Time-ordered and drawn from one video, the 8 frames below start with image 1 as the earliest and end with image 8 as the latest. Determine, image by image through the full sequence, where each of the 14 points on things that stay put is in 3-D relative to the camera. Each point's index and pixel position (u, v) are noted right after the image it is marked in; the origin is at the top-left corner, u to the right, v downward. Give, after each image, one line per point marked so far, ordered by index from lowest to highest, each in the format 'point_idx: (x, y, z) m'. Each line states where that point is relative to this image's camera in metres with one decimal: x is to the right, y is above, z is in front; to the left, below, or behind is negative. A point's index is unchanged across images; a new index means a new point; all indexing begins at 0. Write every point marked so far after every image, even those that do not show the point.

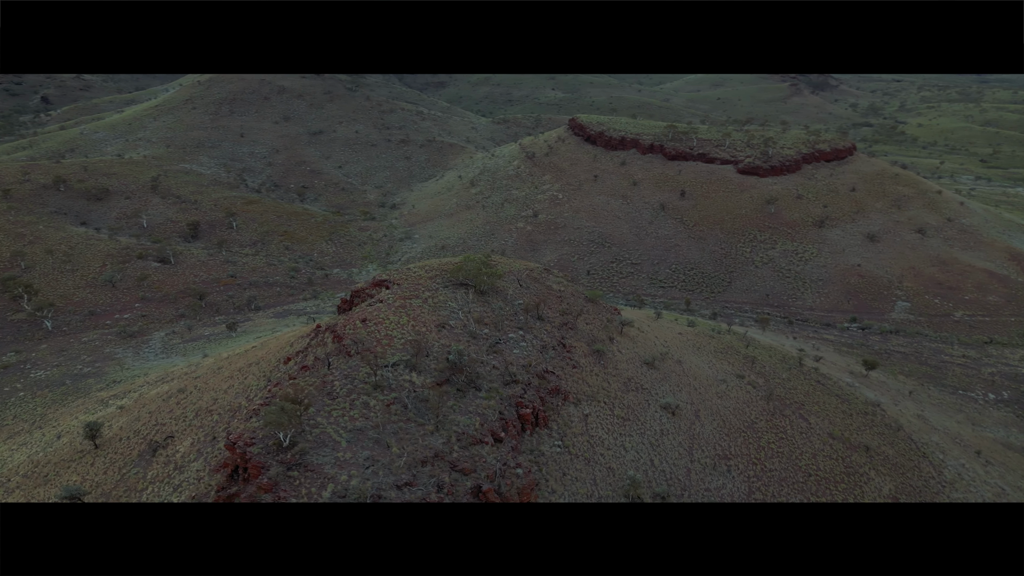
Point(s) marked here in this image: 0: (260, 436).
0: (-2.8, -1.7, +8.3) m
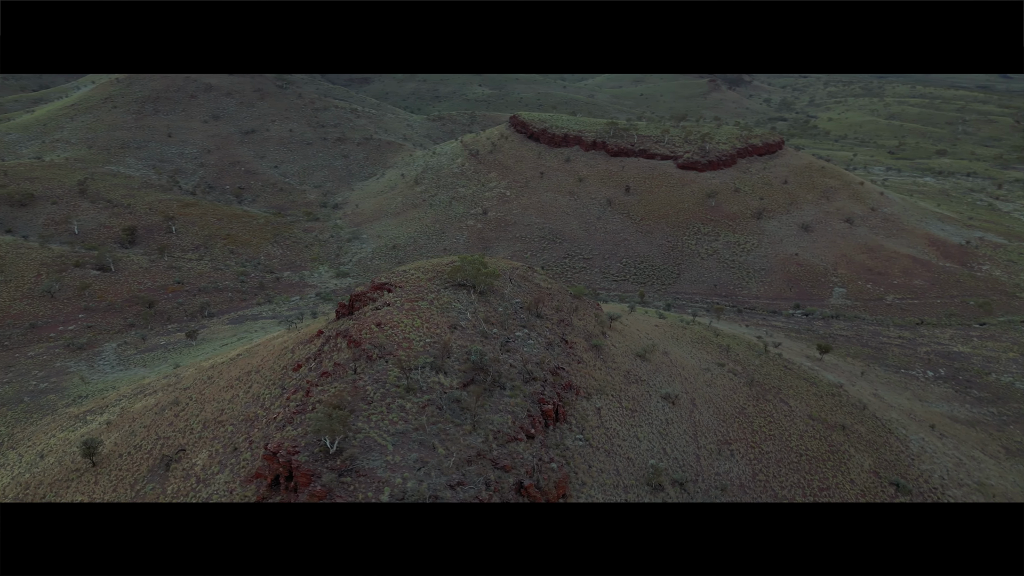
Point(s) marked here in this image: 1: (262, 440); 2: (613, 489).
0: (-2.3, -1.8, +8.3) m
1: (-3.2, -2.0, +9.6) m
2: (+1.3, -2.6, +9.6) m
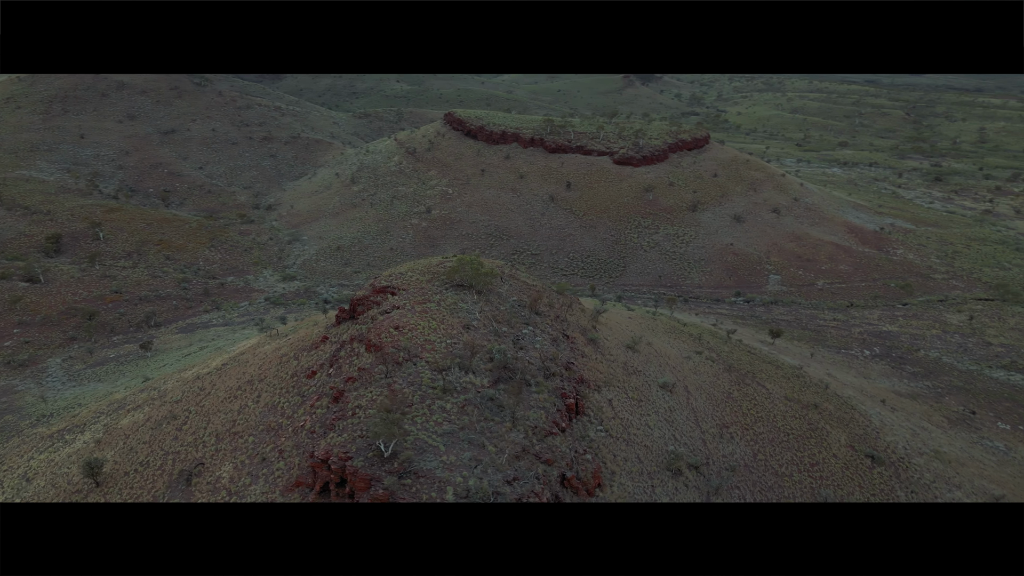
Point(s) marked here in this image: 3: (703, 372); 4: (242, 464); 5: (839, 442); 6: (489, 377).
0: (-1.8, -1.8, +8.4) m
1: (-2.8, -2.1, +9.5) m
2: (+1.8, -2.5, +10.1) m
3: (+3.9, -1.7, +14.8) m
4: (-3.6, -2.4, +9.9) m
5: (+6.2, -2.9, +13.9) m
6: (-0.3, -1.2, +10.0) m
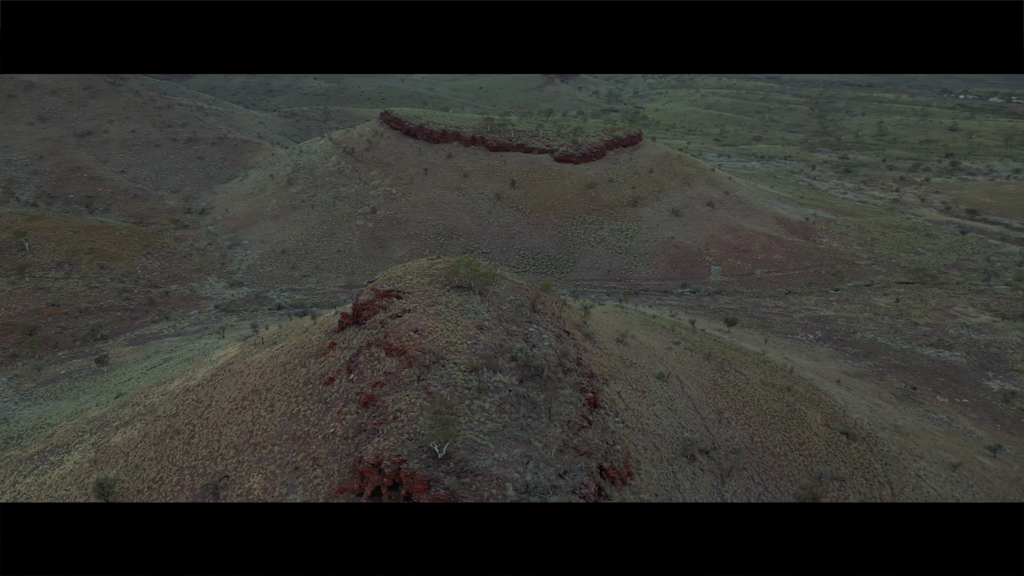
0: (-1.2, -1.9, +8.5) m
1: (-2.3, -2.2, +9.5) m
2: (+2.1, -2.5, +10.6) m
3: (+3.7, -1.5, +15.5) m
4: (-3.2, -2.5, +9.8) m
5: (+6.1, -2.7, +14.8) m
6: (+0.1, -1.2, +10.3) m
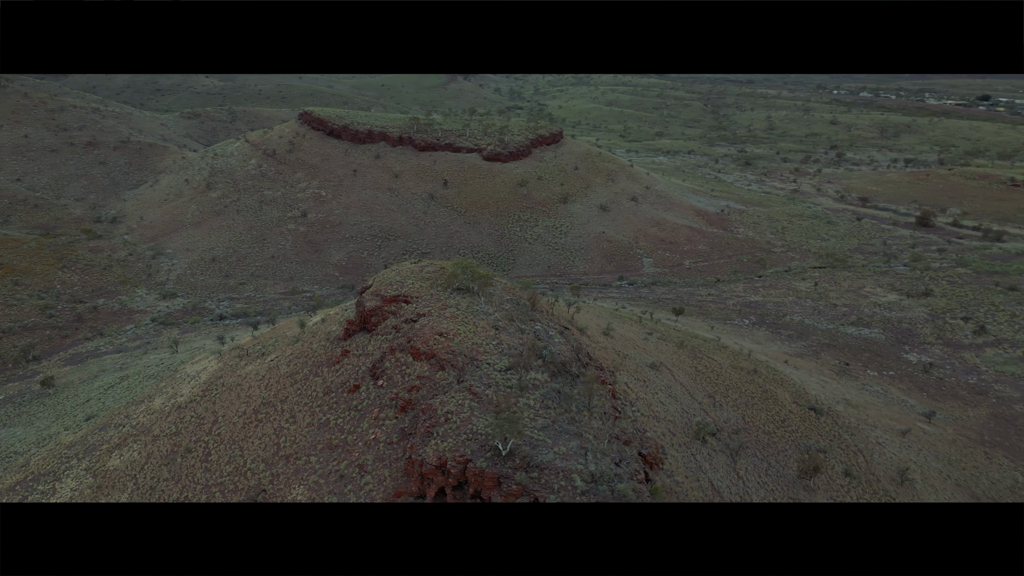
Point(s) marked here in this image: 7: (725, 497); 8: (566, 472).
0: (-0.5, -1.9, +8.7) m
1: (-1.7, -2.3, +9.6) m
2: (+2.6, -2.4, +11.2) m
3: (+3.4, -1.4, +16.3) m
4: (-2.6, -2.6, +9.8) m
5: (+5.9, -2.4, +16.0) m
6: (+0.5, -1.2, +10.7) m
7: (+3.0, -2.9, +10.4) m
8: (+0.6, -2.1, +8.6) m
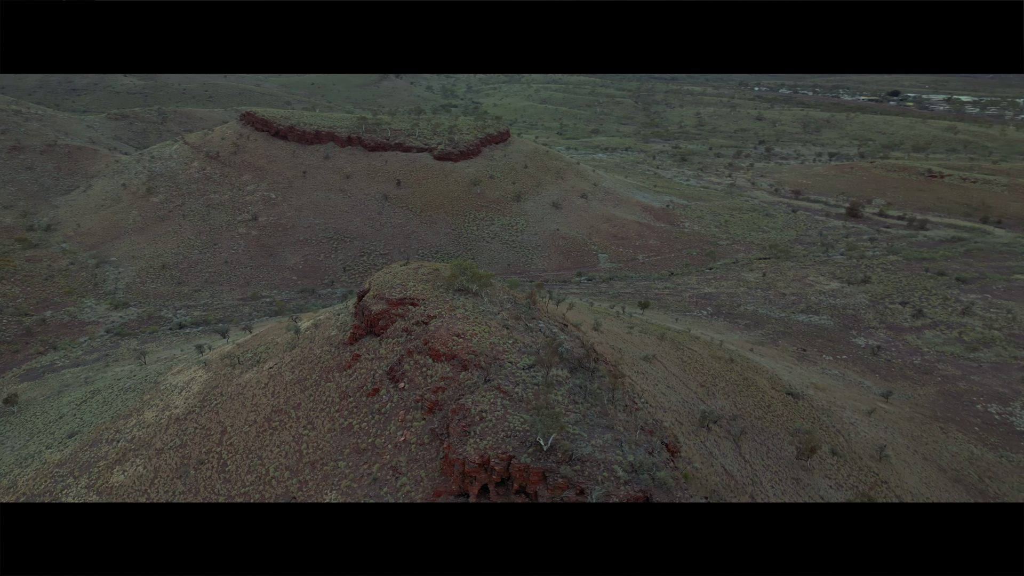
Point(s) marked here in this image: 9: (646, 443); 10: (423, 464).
0: (0.0, -2.0, +9.0) m
1: (-1.3, -2.3, +9.7) m
2: (+2.9, -2.3, +11.7) m
3: (+3.2, -1.3, +16.9) m
4: (-2.2, -2.7, +9.8) m
5: (+5.8, -2.2, +16.8) m
6: (+0.8, -1.2, +11.0) m
7: (+3.4, -2.8, +11.0) m
8: (+1.1, -2.1, +8.9) m
9: (+1.8, -2.0, +9.7) m
10: (-1.2, -2.3, +9.7) m
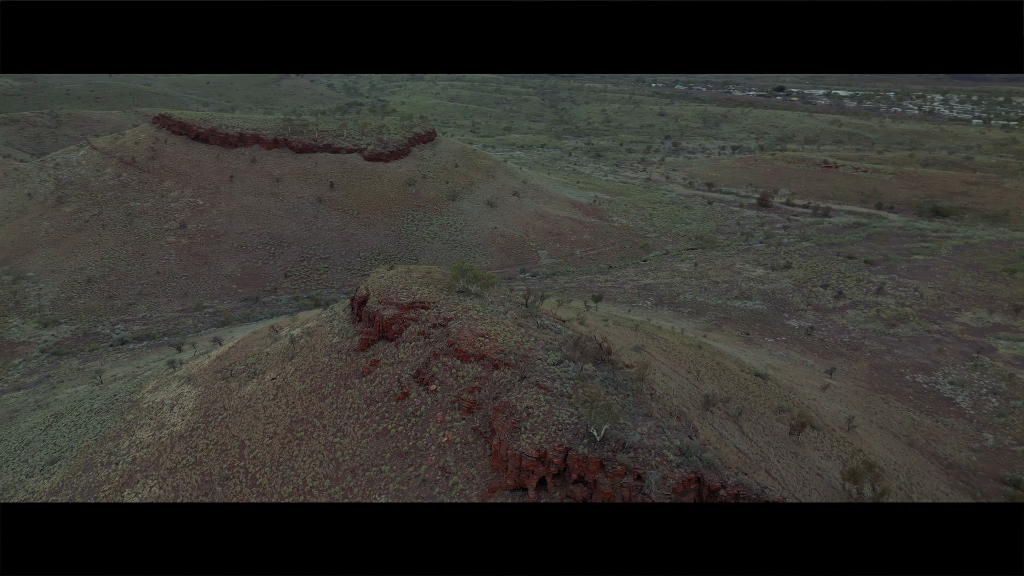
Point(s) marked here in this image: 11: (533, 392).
0: (+0.7, -1.9, +9.4) m
1: (-0.6, -2.4, +10.0) m
2: (+3.2, -2.2, +12.5) m
3: (+2.8, -1.1, +17.6) m
4: (-1.5, -2.7, +9.9) m
5: (+5.4, -2.0, +17.9) m
6: (+1.2, -1.1, +11.5) m
7: (+3.8, -2.7, +11.8) m
8: (+1.8, -2.1, +9.5) m
9: (+2.4, -2.0, +10.4) m
10: (-0.5, -2.3, +9.9) m
11: (+0.3, -1.4, +10.3) m
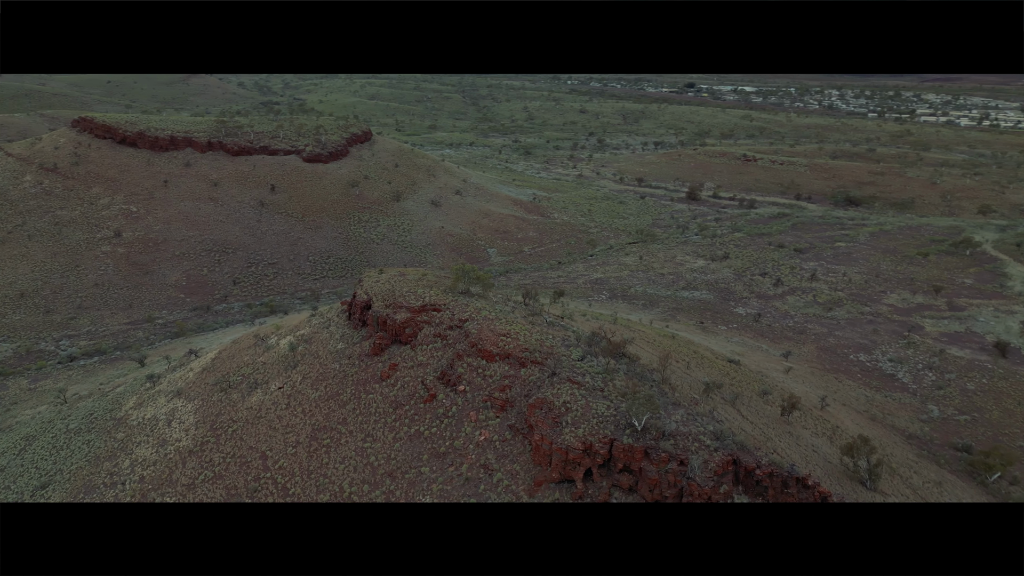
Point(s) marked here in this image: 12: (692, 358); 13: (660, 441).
0: (+1.3, -1.9, +9.8) m
1: (-0.1, -2.4, +10.2) m
2: (+3.4, -2.1, +13.2) m
3: (+2.4, -1.0, +18.2) m
4: (-0.9, -2.8, +10.1) m
5: (+5.0, -1.7, +18.8) m
6: (+1.5, -1.1, +11.9) m
7: (+4.2, -2.5, +12.6) m
8: (+2.4, -2.0, +10.0) m
9: (+2.9, -1.9, +10.9) m
10: (+0.1, -2.4, +10.2) m
11: (+0.8, -1.4, +10.7) m
12: (+4.2, -1.6, +17.3) m
13: (+2.0, -2.0, +9.7) m
